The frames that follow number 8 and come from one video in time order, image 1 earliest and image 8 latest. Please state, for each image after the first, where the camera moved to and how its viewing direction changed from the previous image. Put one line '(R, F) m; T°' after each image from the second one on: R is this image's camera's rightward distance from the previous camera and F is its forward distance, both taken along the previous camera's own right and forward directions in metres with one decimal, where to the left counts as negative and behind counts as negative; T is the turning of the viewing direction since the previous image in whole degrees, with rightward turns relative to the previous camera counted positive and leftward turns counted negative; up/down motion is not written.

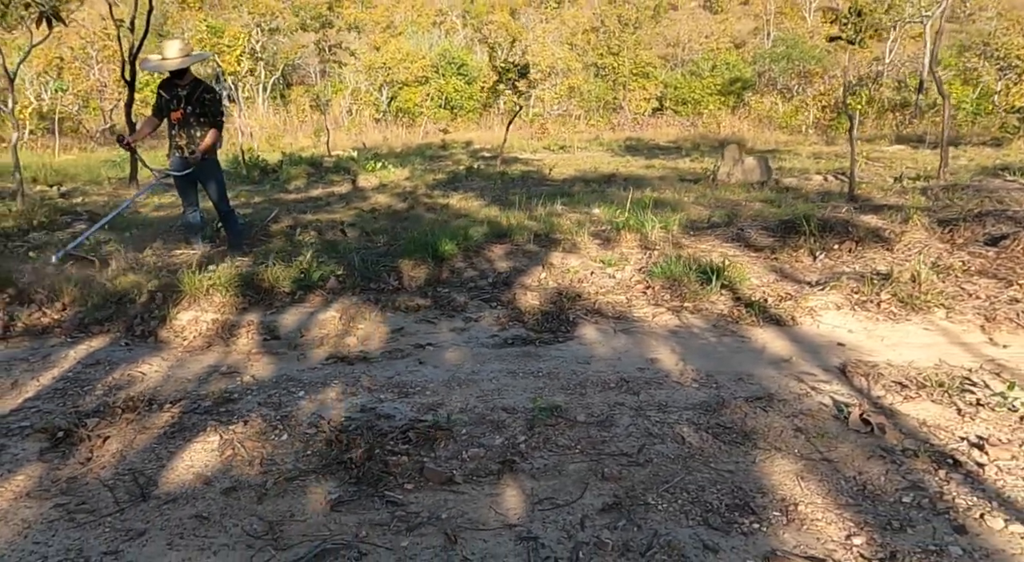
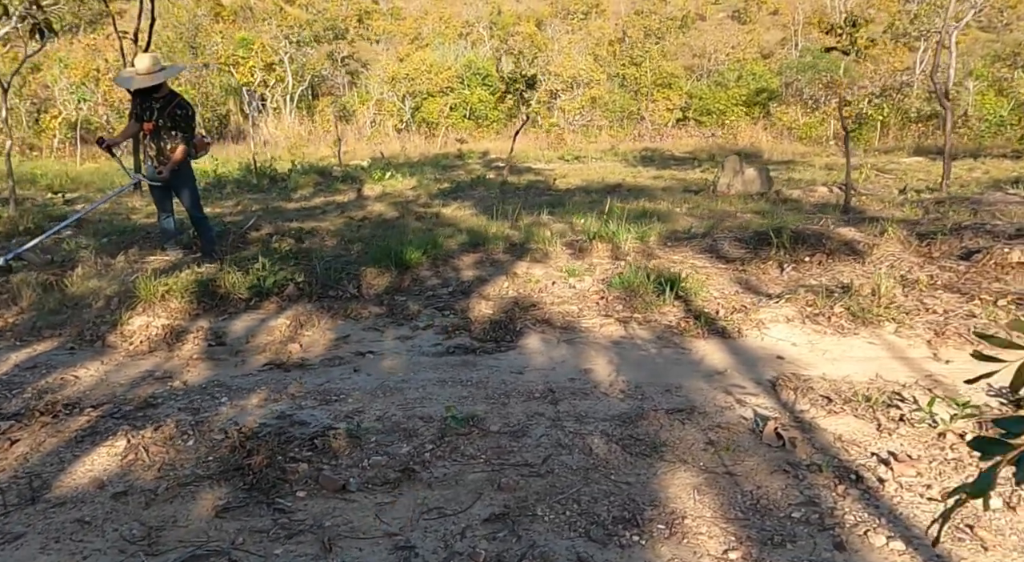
(+0.4, 0.0) m; -2°
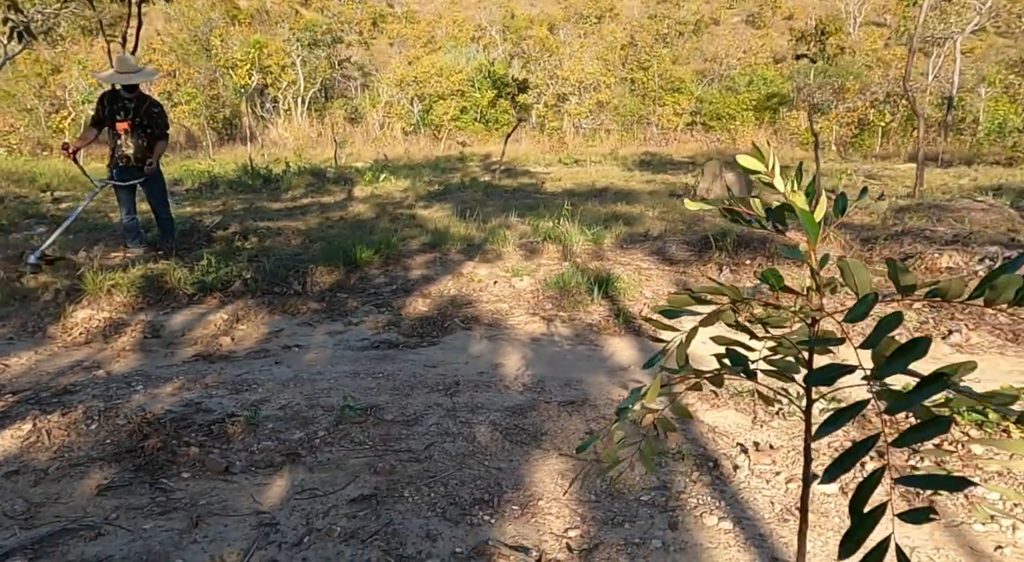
(+0.5, -0.1) m; -1°
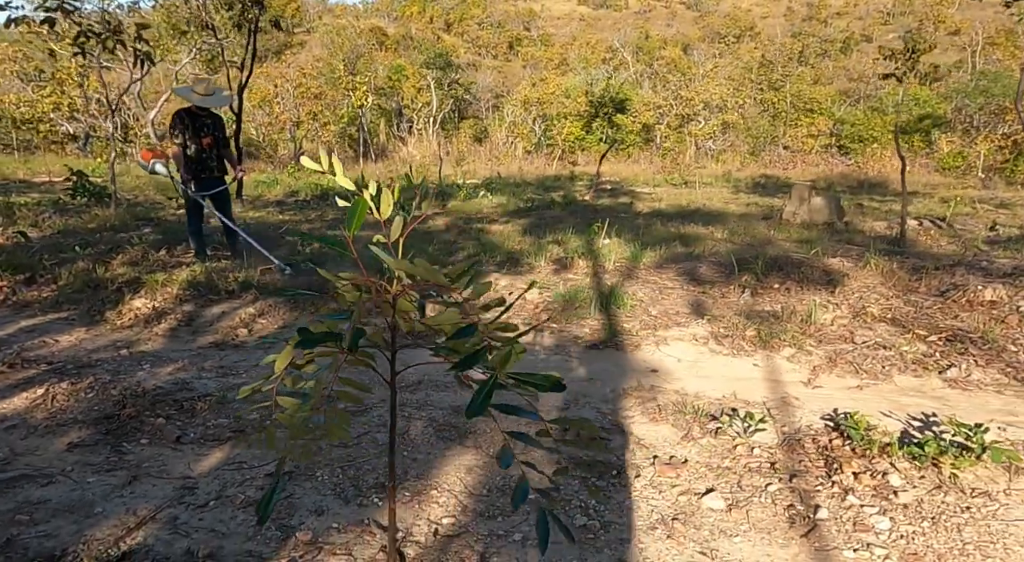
(+0.7, -0.1) m; -10°
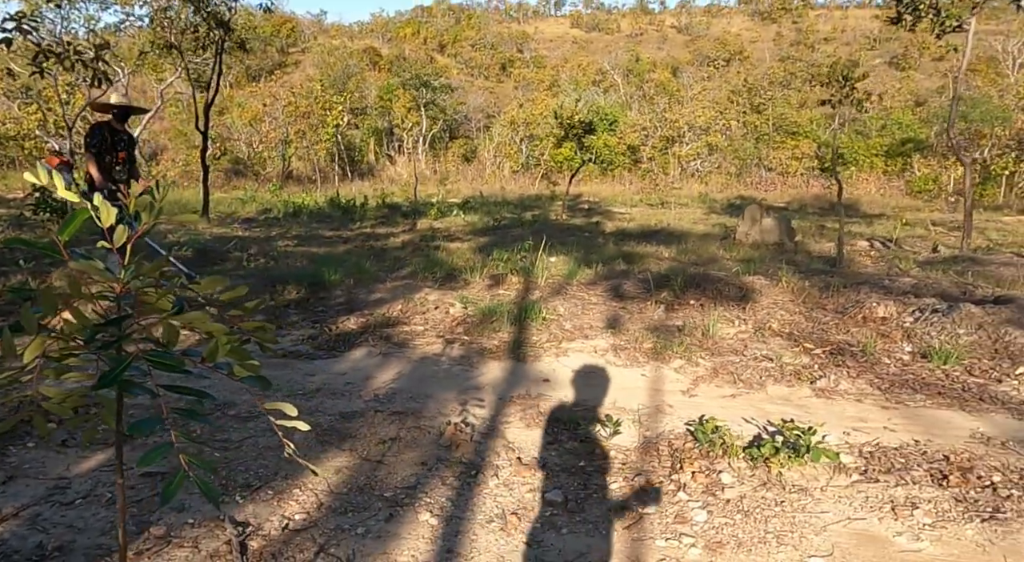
(+0.5, -0.2) m; 0°
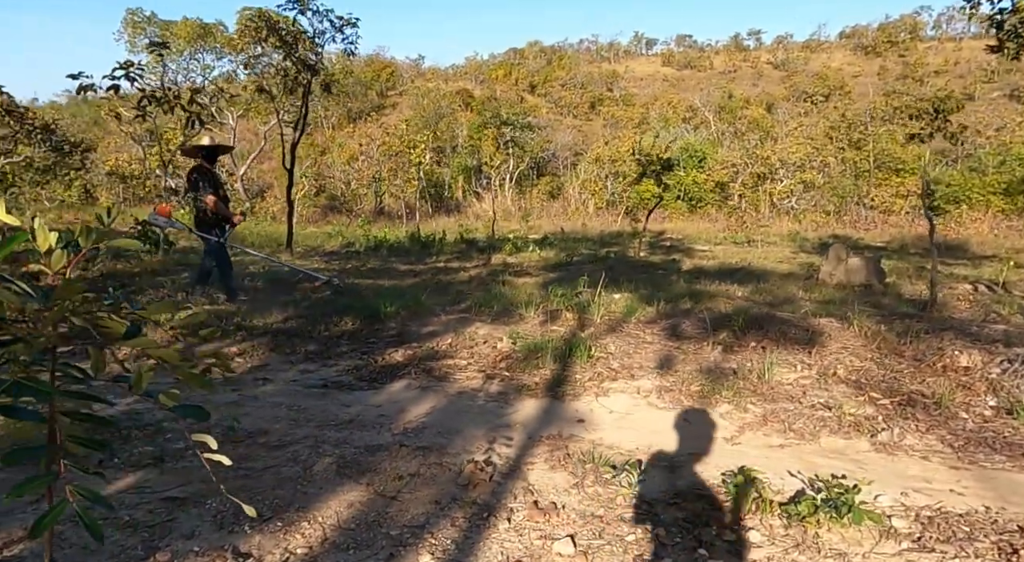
(+0.3, +0.1) m; -7°
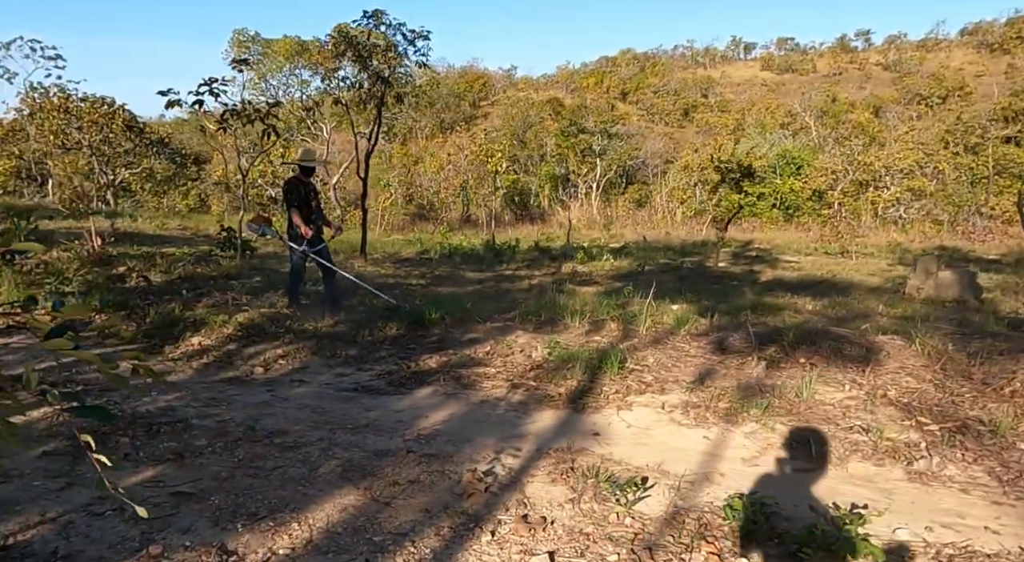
(+0.4, +0.1) m; -7°
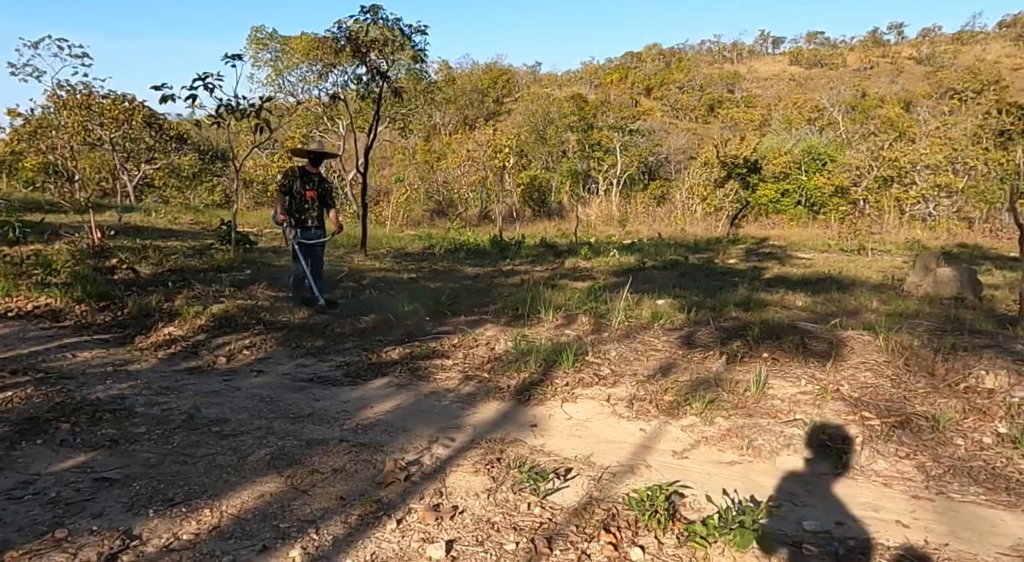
(+0.4, 0.0) m; -2°
